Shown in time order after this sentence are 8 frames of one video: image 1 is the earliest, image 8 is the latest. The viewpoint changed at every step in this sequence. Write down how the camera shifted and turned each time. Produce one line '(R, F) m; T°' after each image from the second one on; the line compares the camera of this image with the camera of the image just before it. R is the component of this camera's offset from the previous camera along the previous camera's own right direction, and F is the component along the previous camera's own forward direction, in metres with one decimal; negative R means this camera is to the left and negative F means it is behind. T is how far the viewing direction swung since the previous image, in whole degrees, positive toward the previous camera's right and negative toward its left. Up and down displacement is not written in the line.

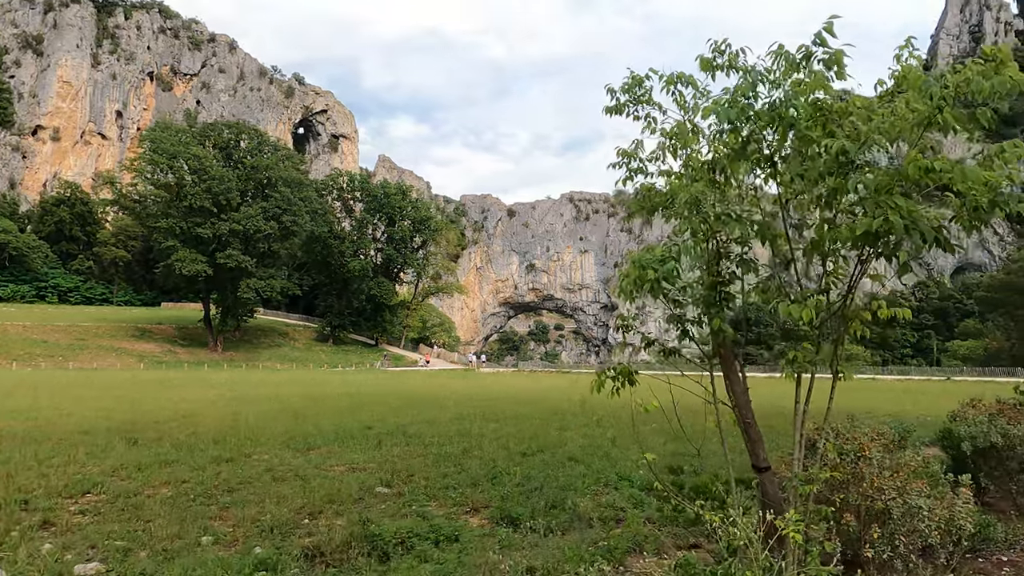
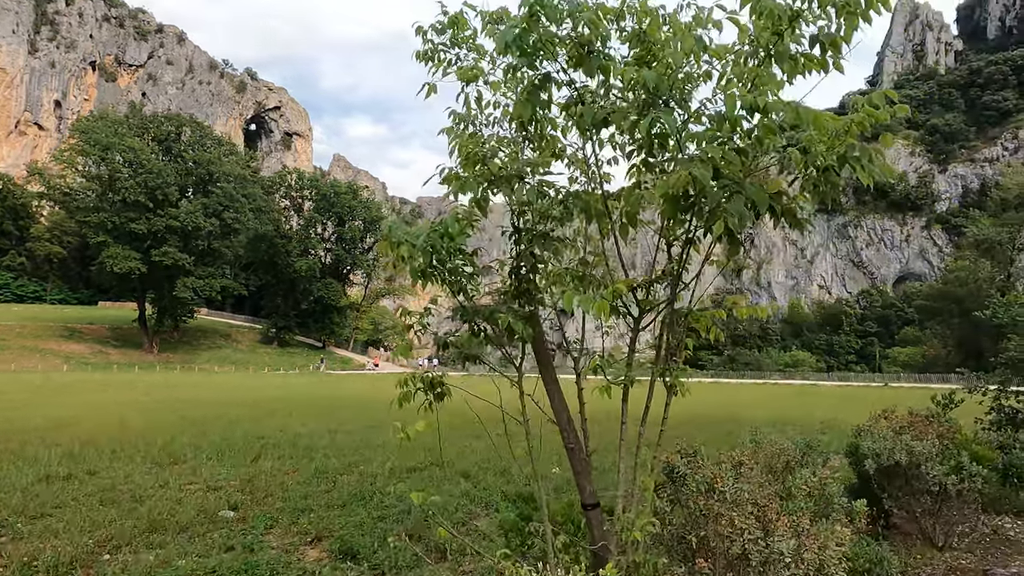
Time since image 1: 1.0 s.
(+0.6, +0.5) m; +4°
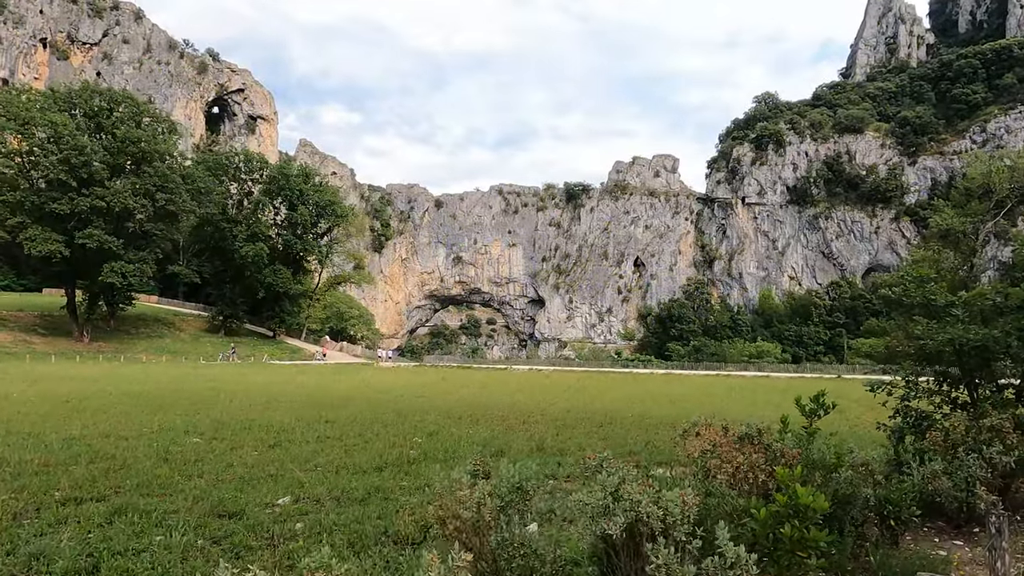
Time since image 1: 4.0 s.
(+1.7, +1.5) m; +2°
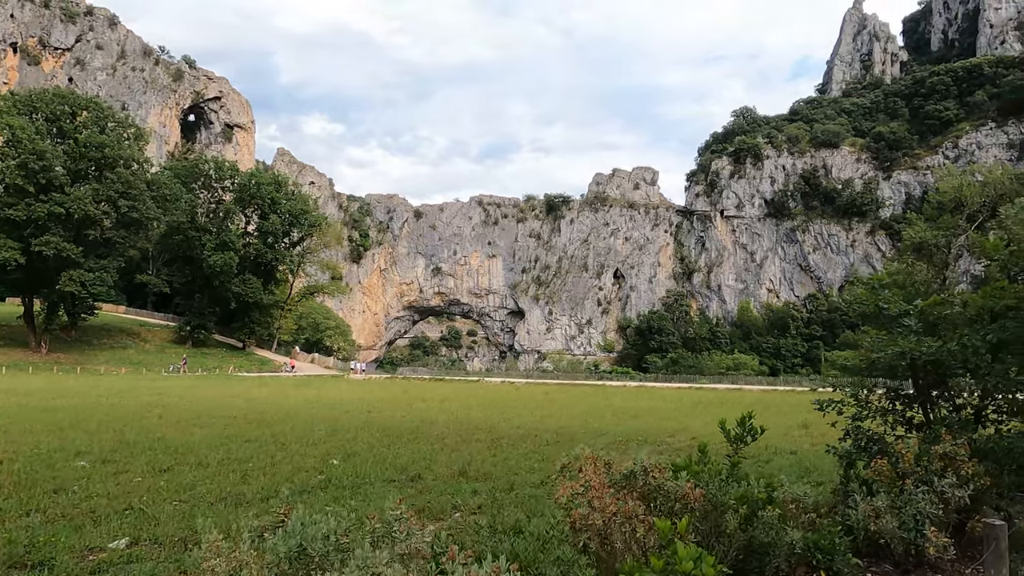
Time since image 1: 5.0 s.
(+0.5, +0.5) m; +2°
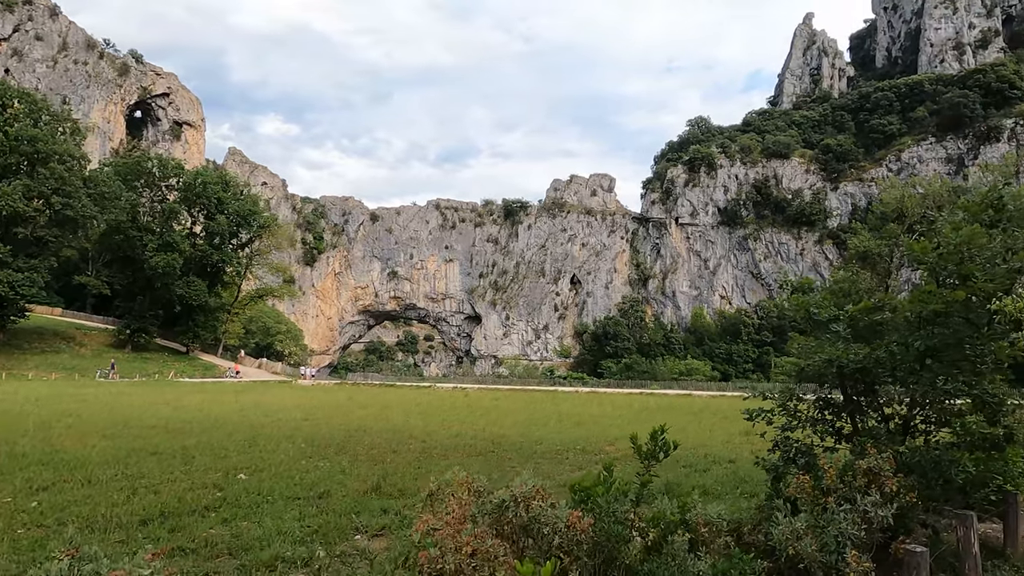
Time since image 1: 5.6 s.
(+0.3, +0.3) m; +4°
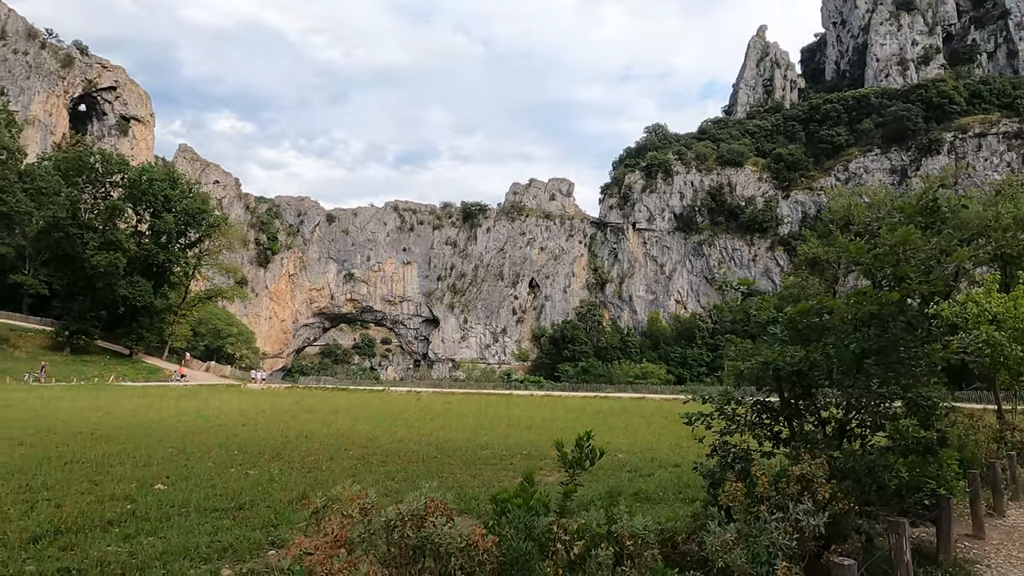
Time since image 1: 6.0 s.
(+0.2, +0.2) m; +4°
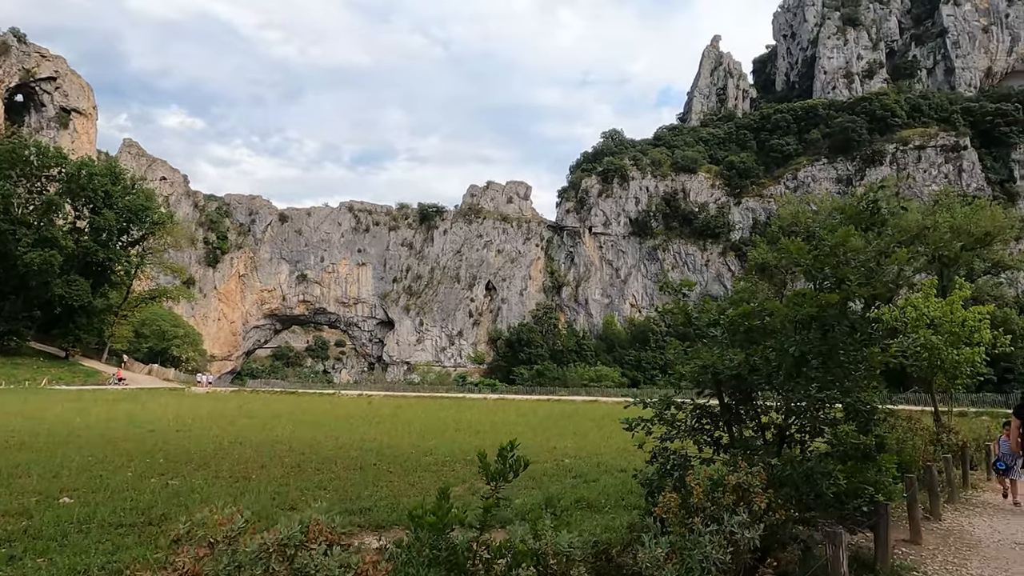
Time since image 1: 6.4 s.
(+0.2, +0.2) m; +4°
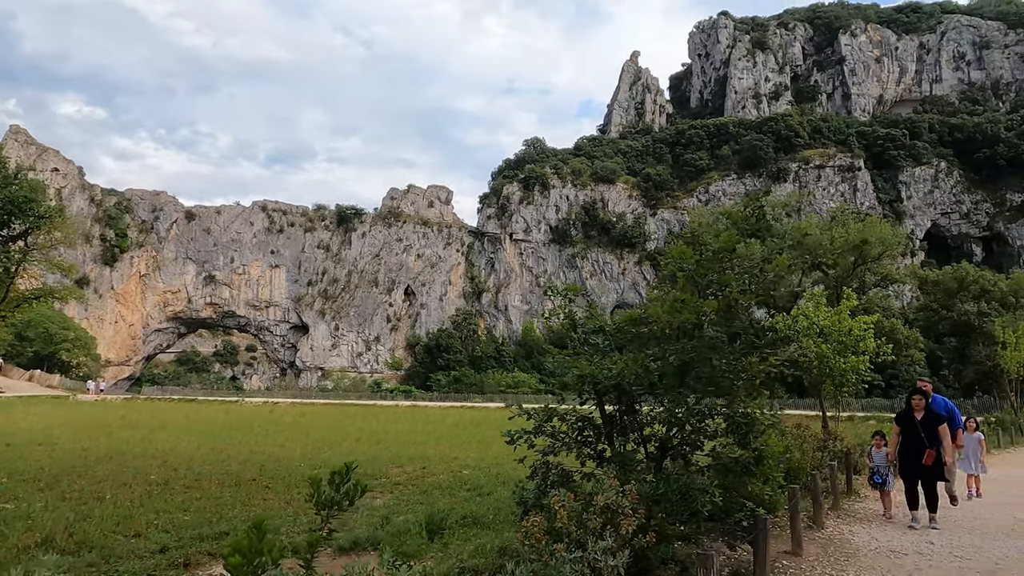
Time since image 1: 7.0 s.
(+0.3, +0.3) m; +7°
